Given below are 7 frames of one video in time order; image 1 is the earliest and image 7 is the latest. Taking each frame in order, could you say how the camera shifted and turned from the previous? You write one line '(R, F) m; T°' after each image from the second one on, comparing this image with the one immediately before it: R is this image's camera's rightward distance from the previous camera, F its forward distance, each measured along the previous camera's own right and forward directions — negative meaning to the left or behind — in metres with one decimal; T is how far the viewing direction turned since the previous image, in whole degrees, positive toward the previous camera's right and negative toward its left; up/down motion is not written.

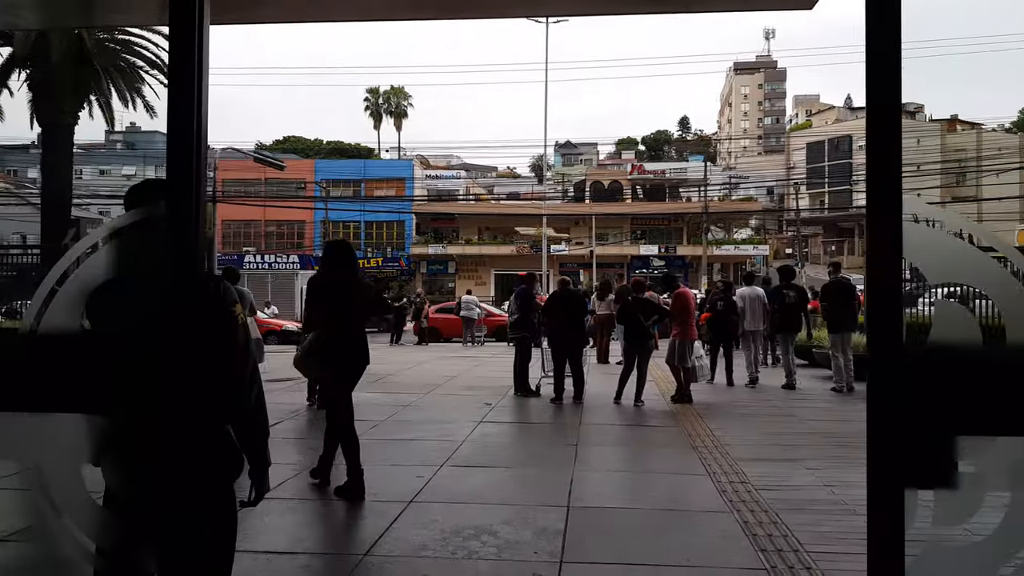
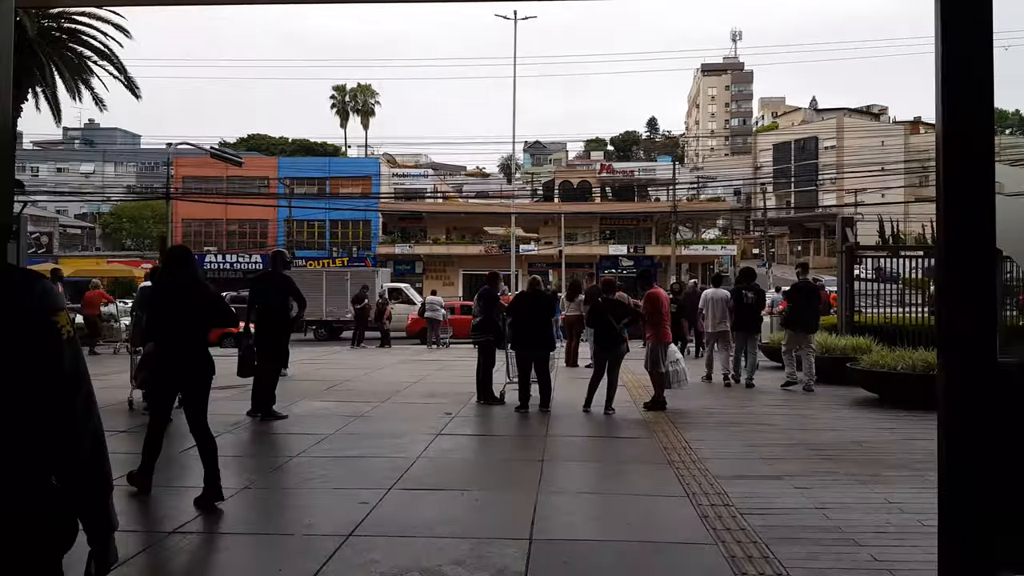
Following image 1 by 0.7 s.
(+0.1, +0.7) m; +2°
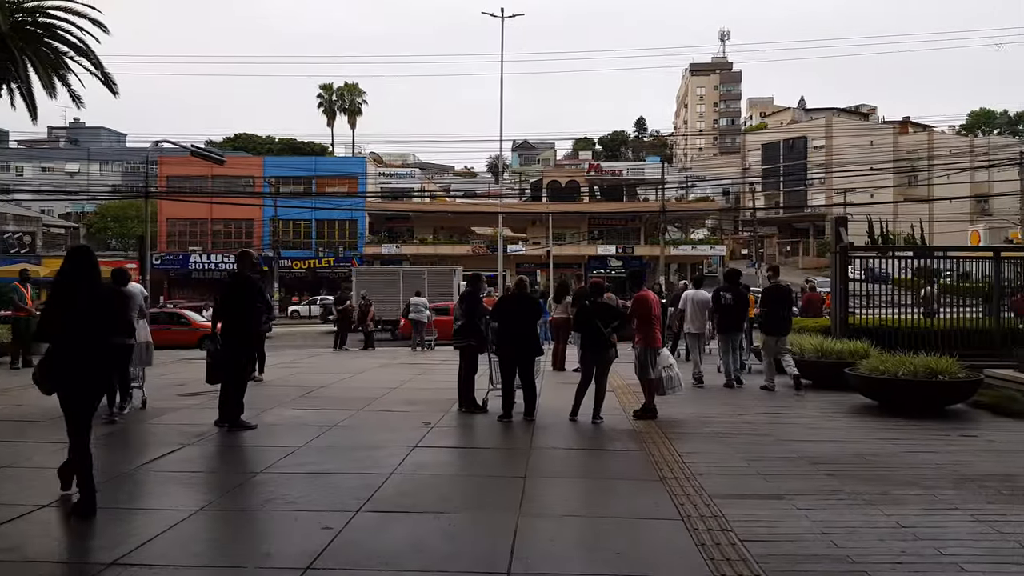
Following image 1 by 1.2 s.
(+0.1, +0.5) m; +1°
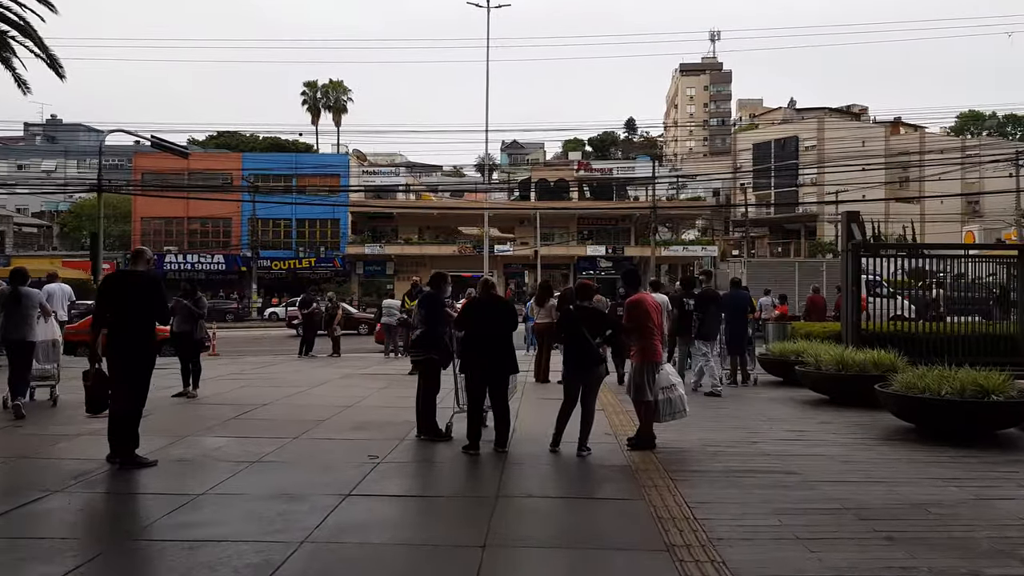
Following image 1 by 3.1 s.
(+0.2, +1.7) m; +1°
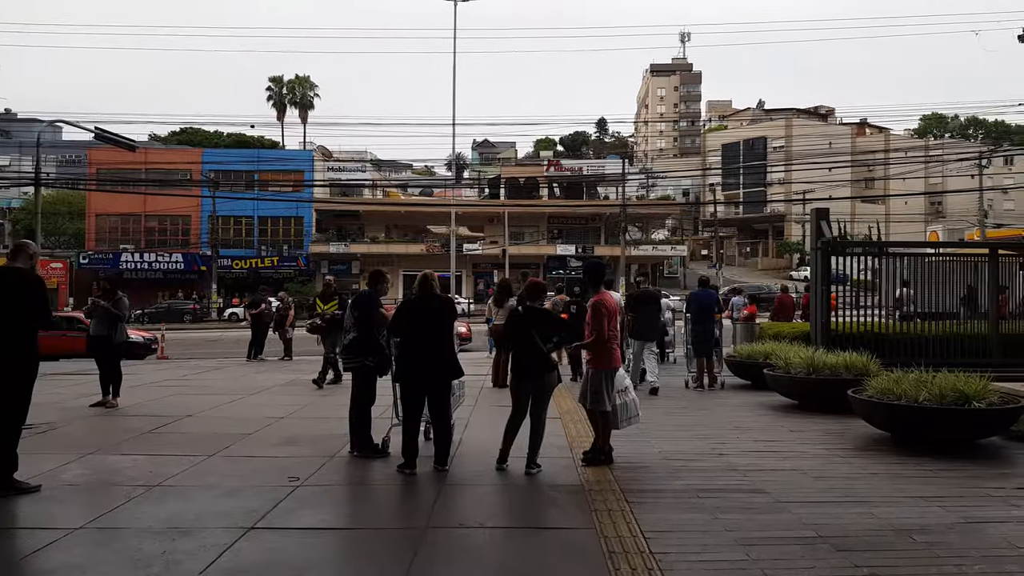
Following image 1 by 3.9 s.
(+0.3, +0.8) m; +2°
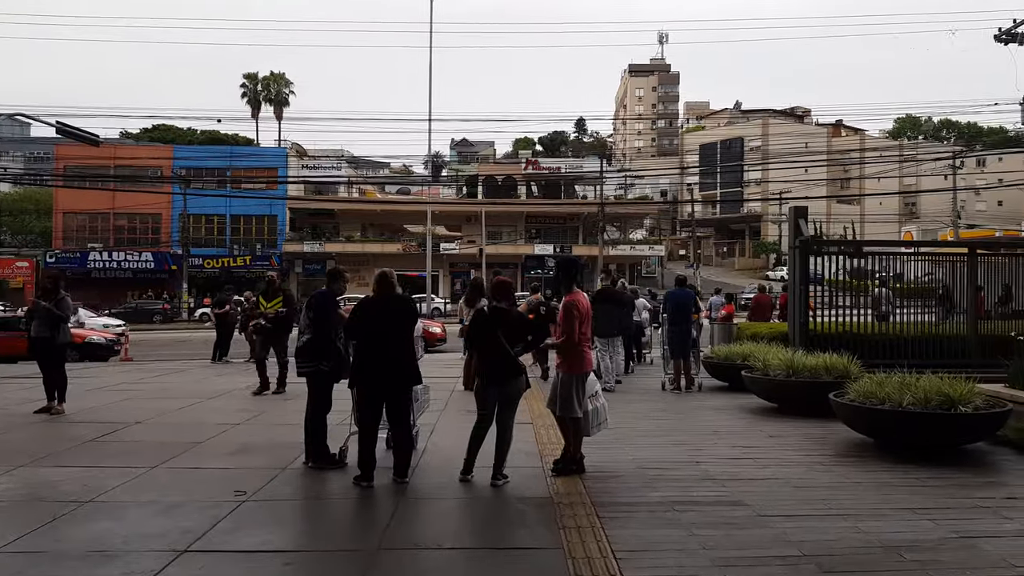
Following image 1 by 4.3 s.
(+0.1, +0.4) m; +1°
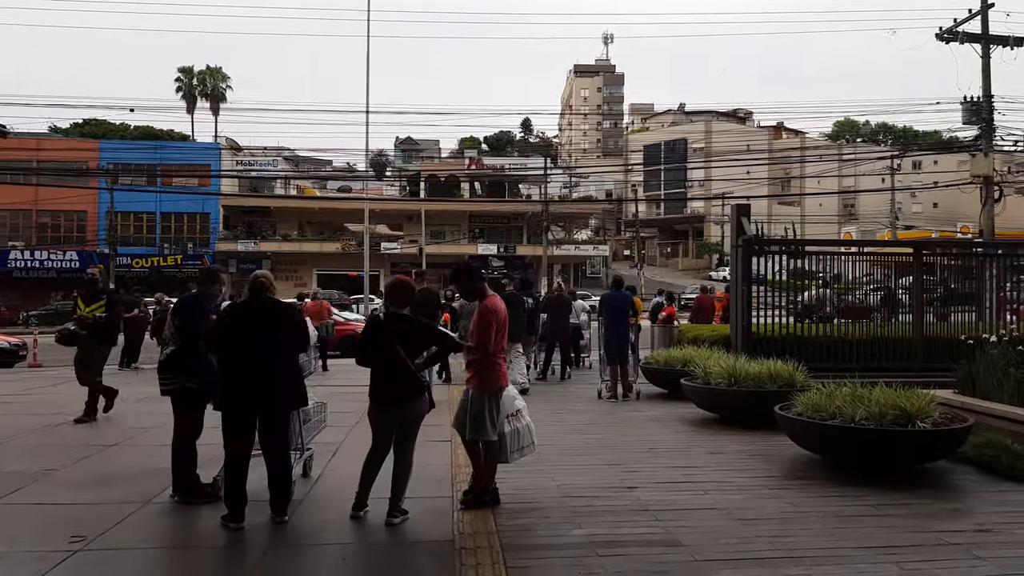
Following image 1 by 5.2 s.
(+0.3, +0.9) m; +4°
